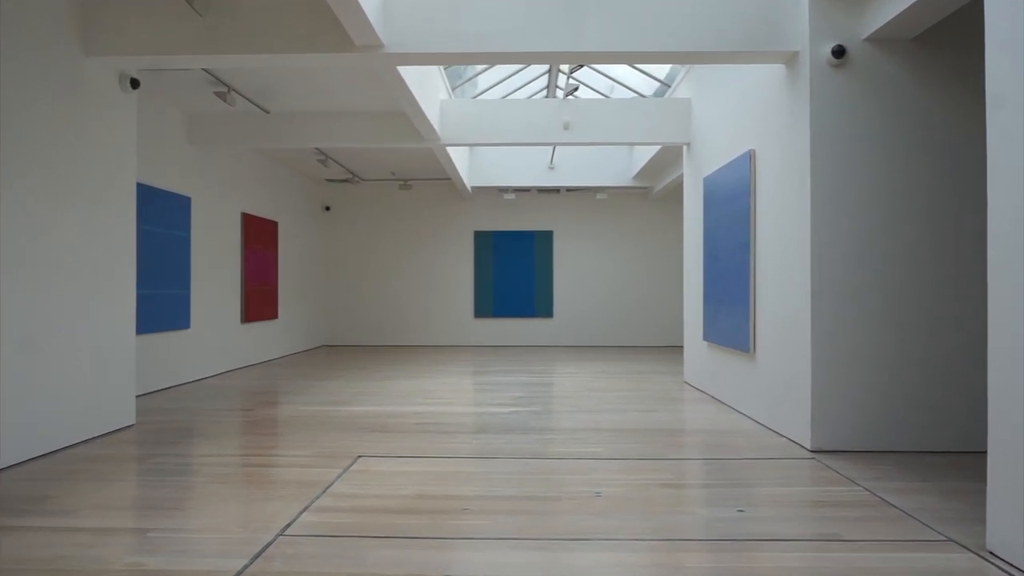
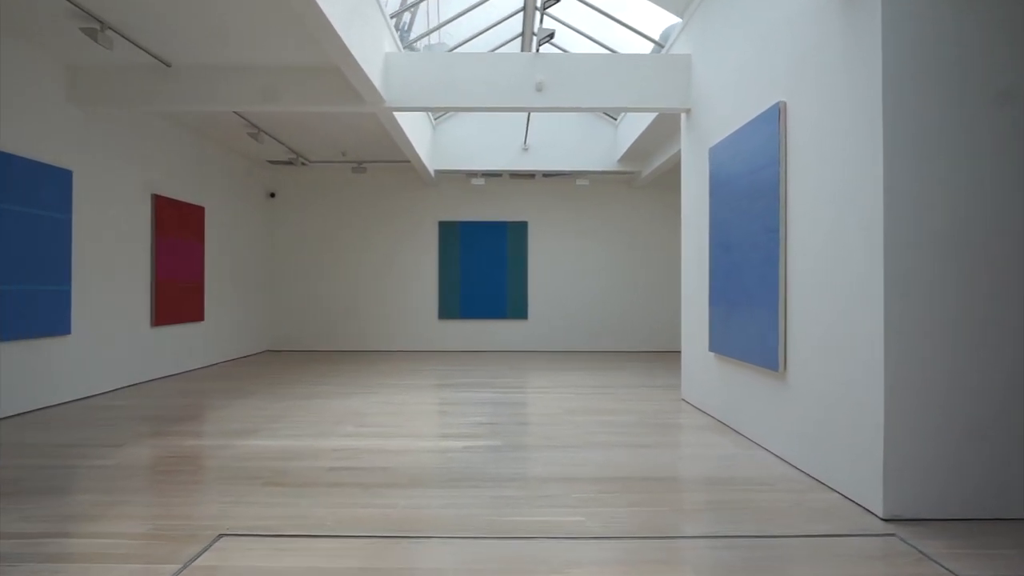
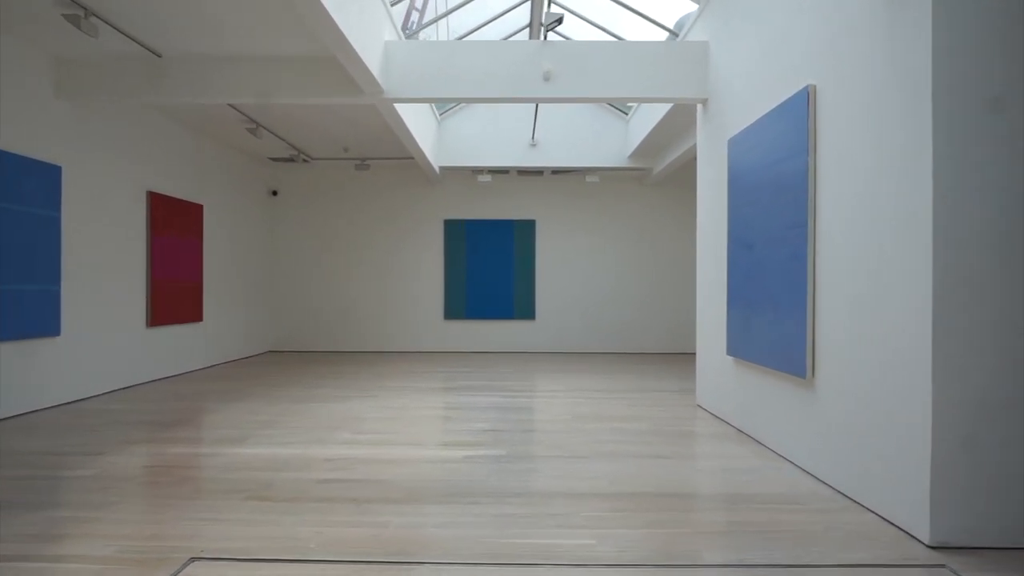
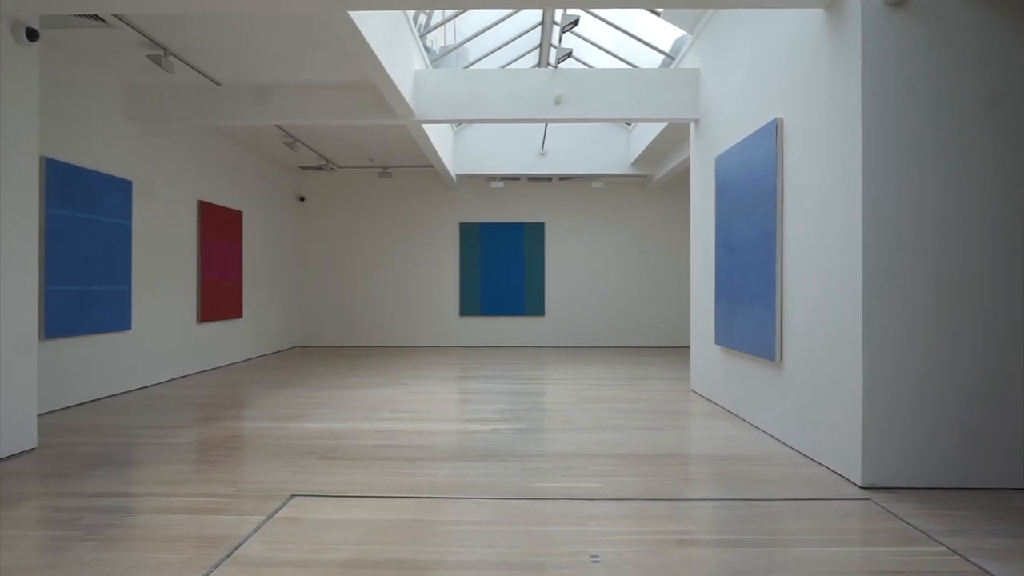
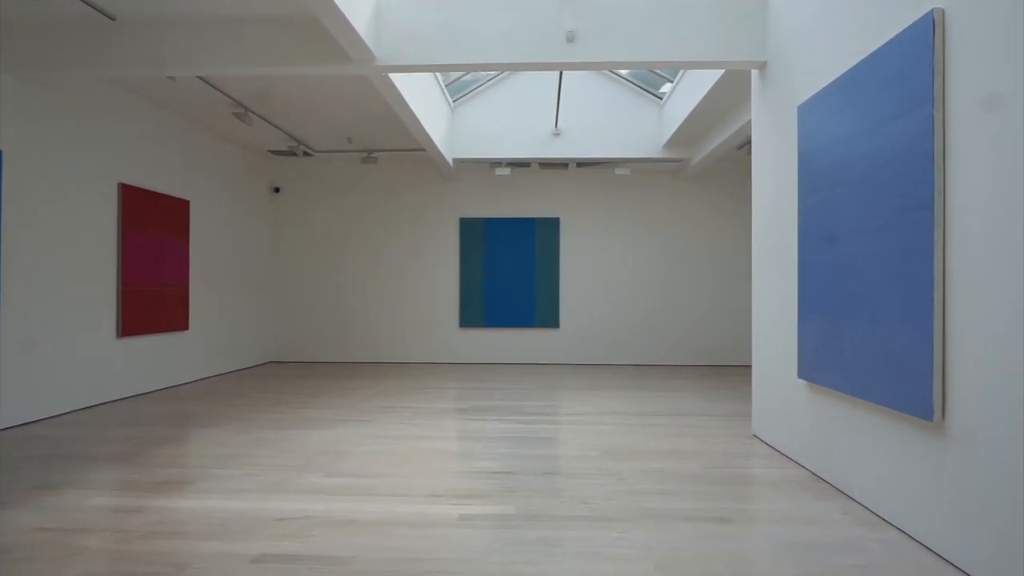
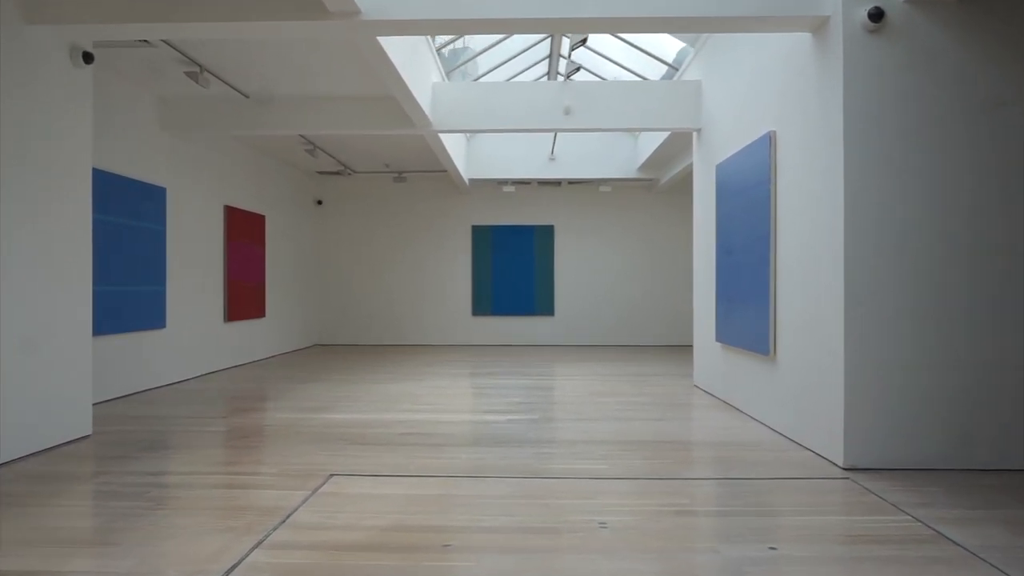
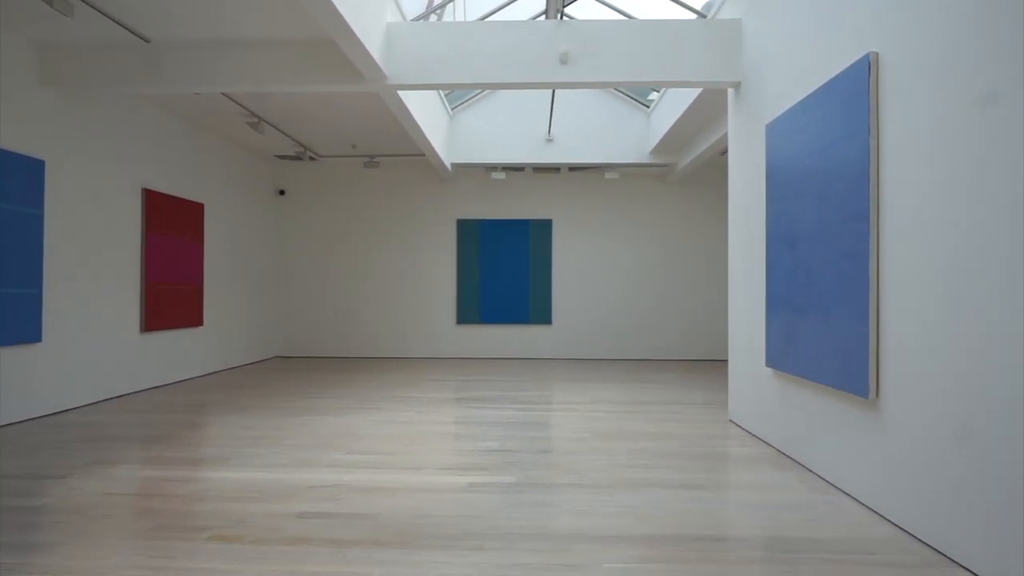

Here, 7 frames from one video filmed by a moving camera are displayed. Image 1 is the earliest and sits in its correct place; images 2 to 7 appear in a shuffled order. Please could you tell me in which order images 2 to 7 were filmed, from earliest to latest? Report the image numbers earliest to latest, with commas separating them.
6, 4, 2, 3, 7, 5
